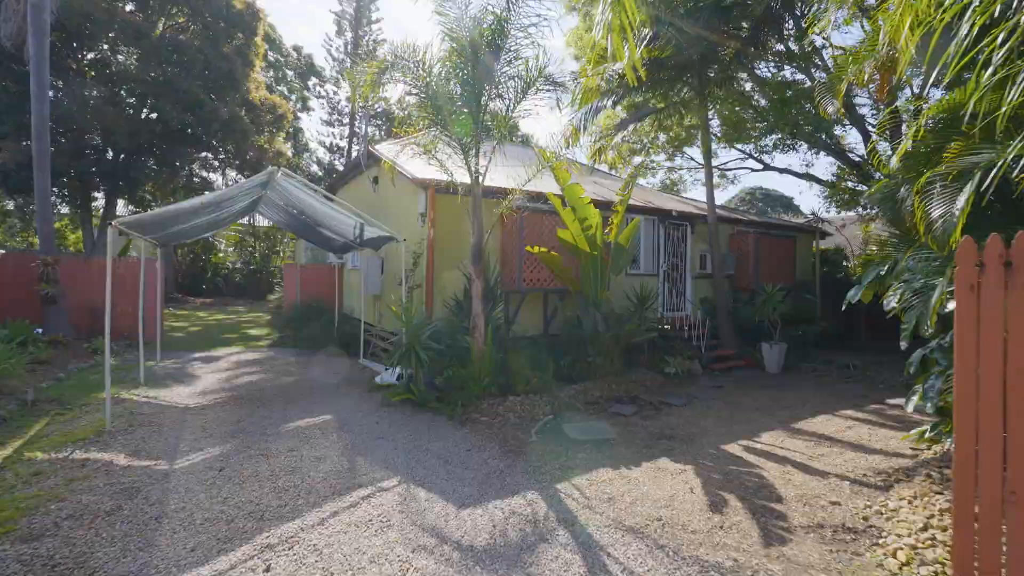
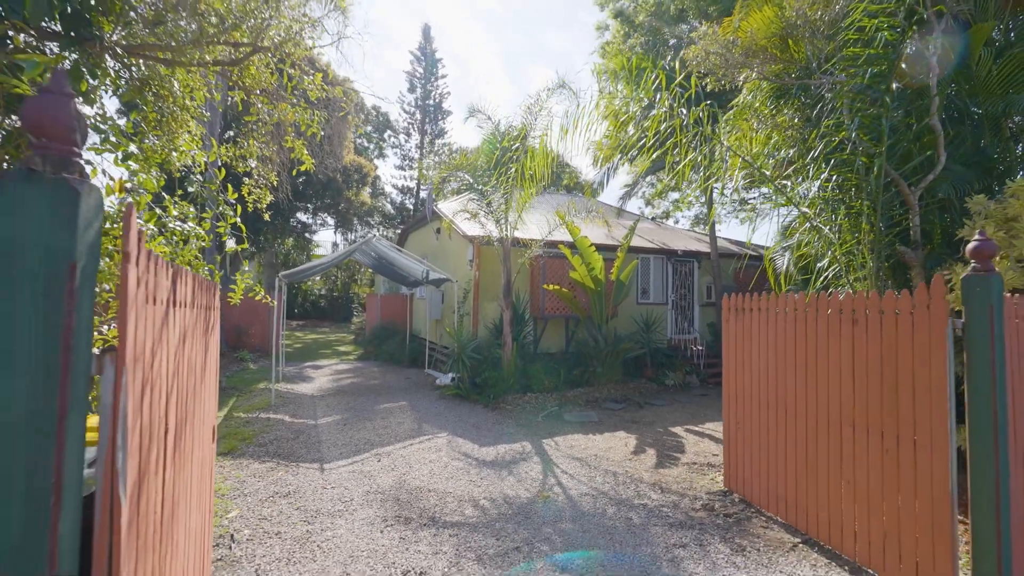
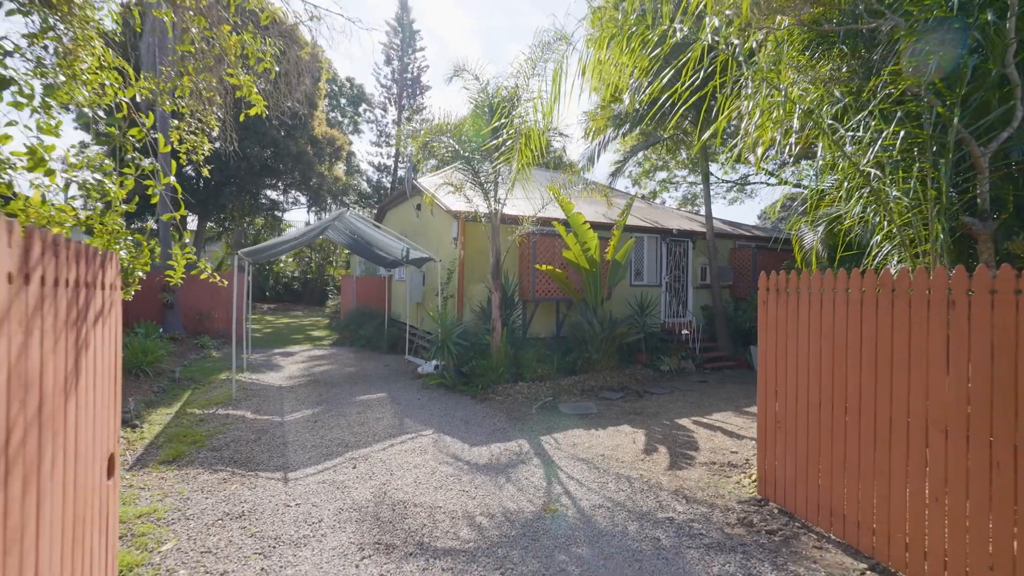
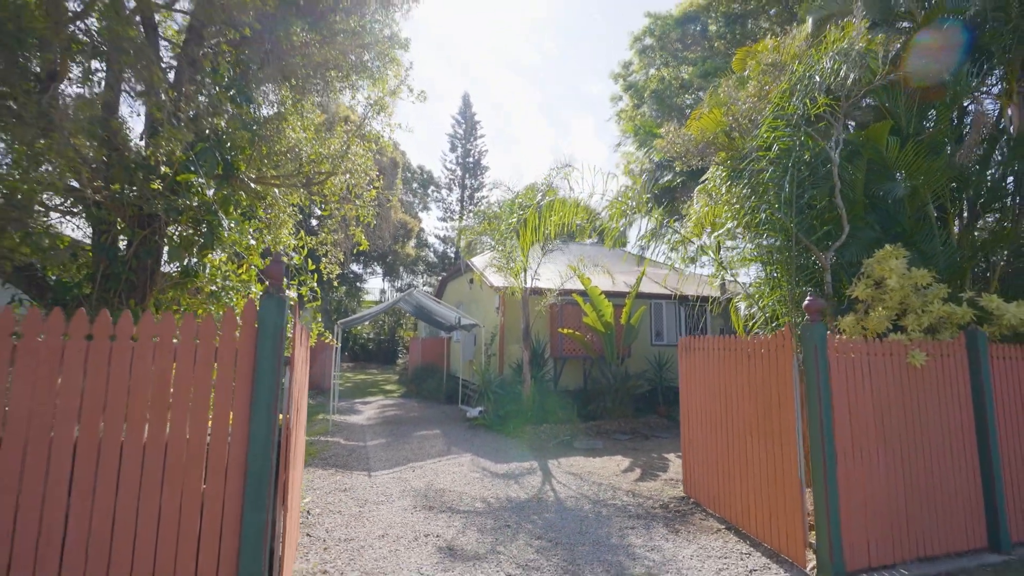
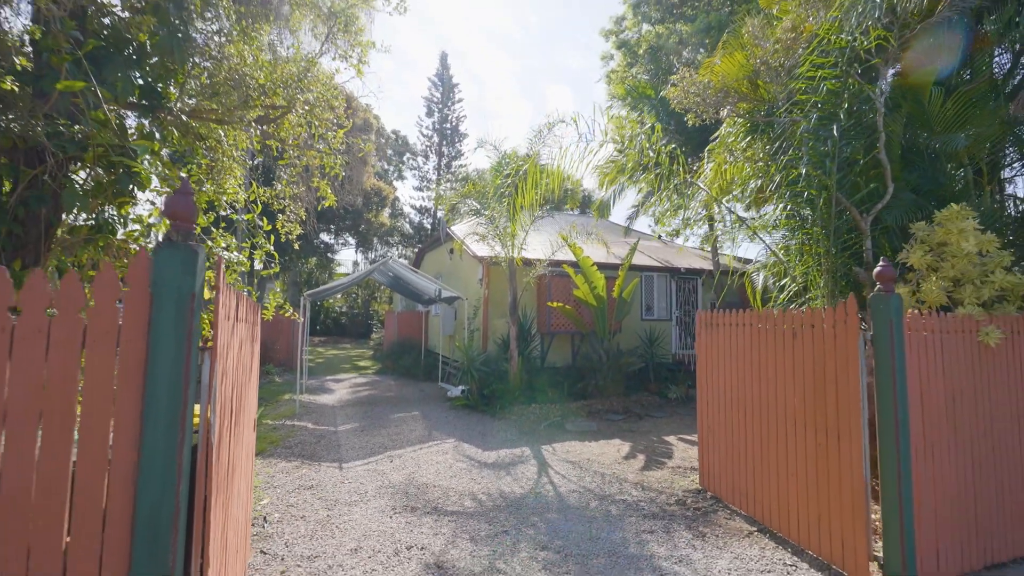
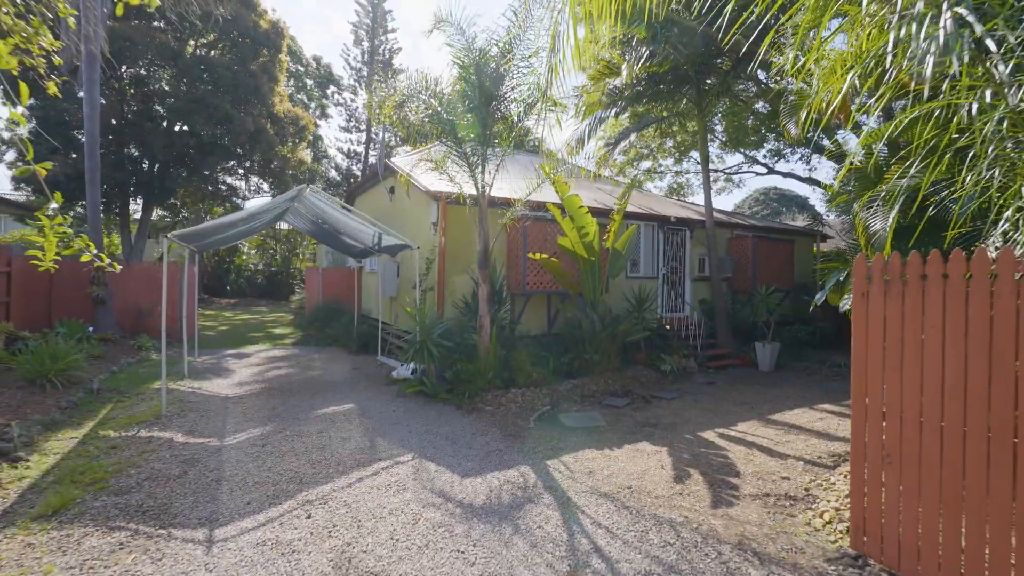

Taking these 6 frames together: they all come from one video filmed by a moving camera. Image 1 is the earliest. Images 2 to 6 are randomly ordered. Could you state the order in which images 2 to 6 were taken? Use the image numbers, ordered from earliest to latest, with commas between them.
6, 3, 2, 5, 4
